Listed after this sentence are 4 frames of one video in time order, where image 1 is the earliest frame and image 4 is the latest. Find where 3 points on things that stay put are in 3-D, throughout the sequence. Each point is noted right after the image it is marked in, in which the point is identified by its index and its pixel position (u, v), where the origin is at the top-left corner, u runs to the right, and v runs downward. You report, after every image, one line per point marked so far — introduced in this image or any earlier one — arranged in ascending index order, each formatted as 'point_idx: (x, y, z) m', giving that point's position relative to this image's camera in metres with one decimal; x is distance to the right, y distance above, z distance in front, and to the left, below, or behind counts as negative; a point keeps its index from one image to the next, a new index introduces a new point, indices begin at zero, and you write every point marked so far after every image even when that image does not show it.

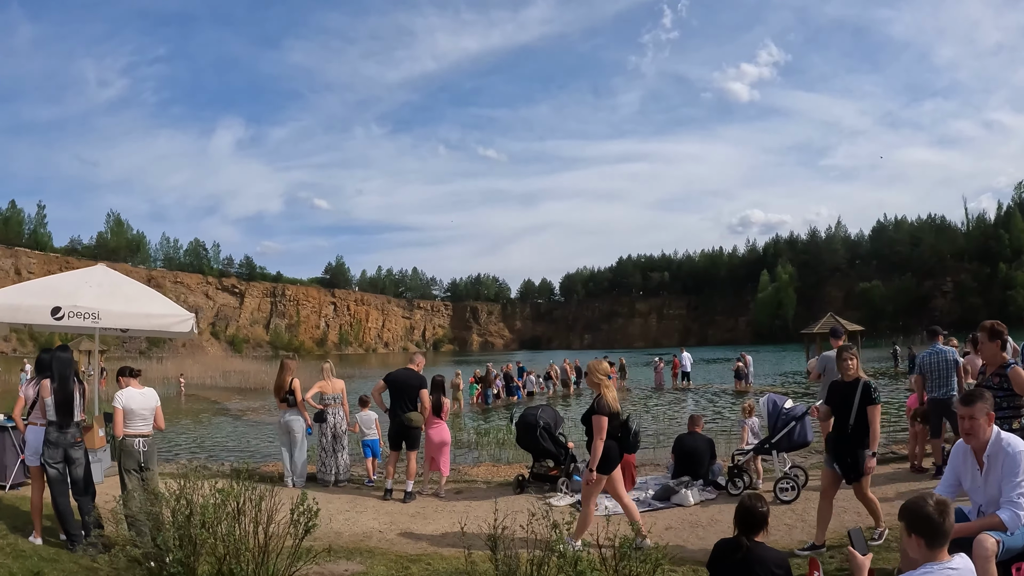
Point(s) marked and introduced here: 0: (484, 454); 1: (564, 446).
0: (-0.5, -3.7, +13.8) m
1: (+0.7, -2.2, +8.9) m
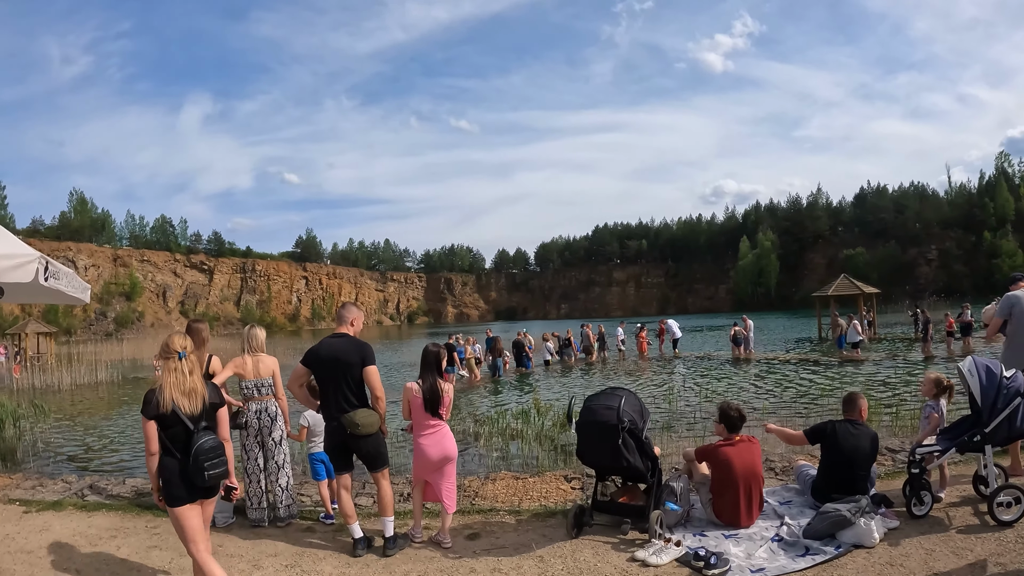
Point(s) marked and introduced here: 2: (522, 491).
0: (-0.3, -2.7, +10.3) m
1: (+1.2, -1.4, +5.4) m
2: (+0.1, -2.3, +7.0) m
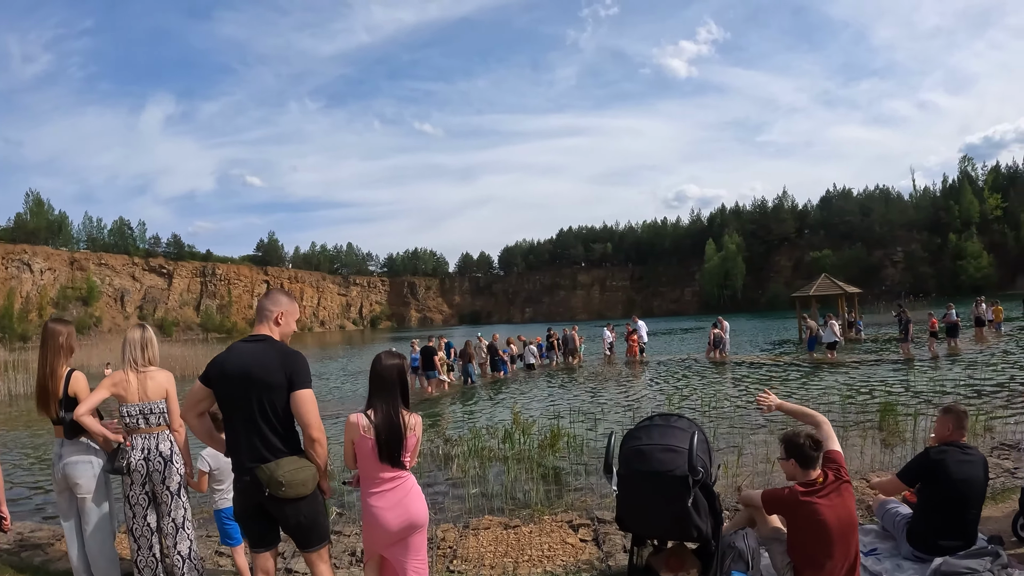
0: (-0.5, -2.6, +8.4) m
1: (+1.2, -1.3, +3.6) m
2: (0.0, -2.2, +5.2) m
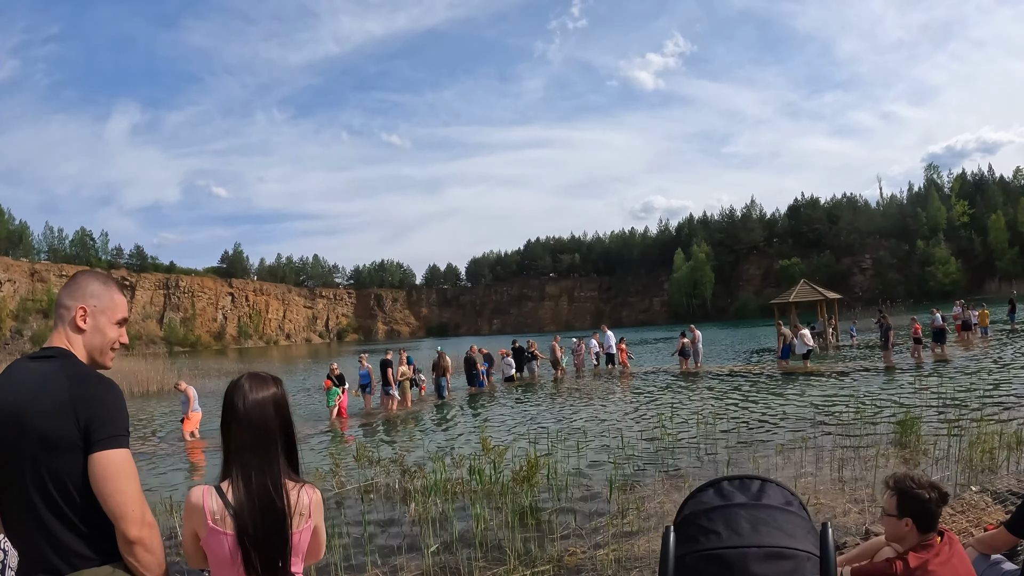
0: (-0.8, -2.6, +6.7) m
1: (+1.1, -1.2, +2.1) m
2: (-0.1, -2.1, +3.6) m
